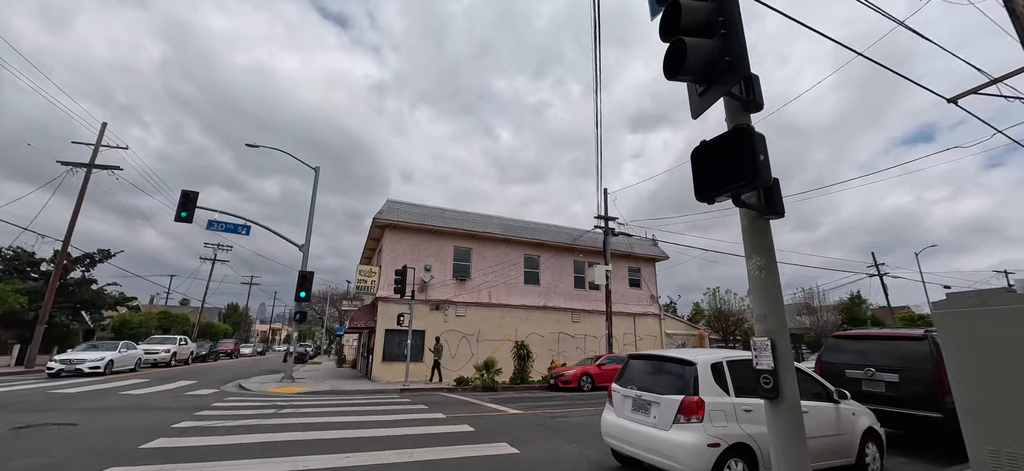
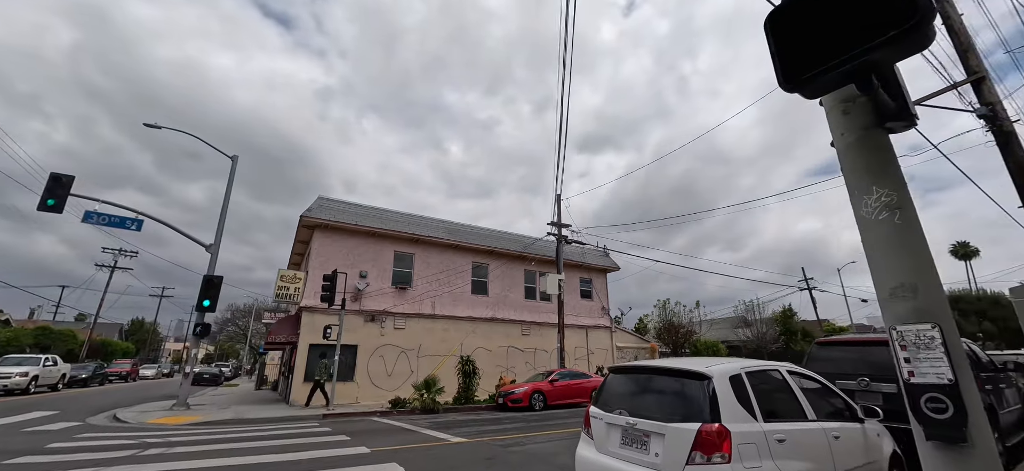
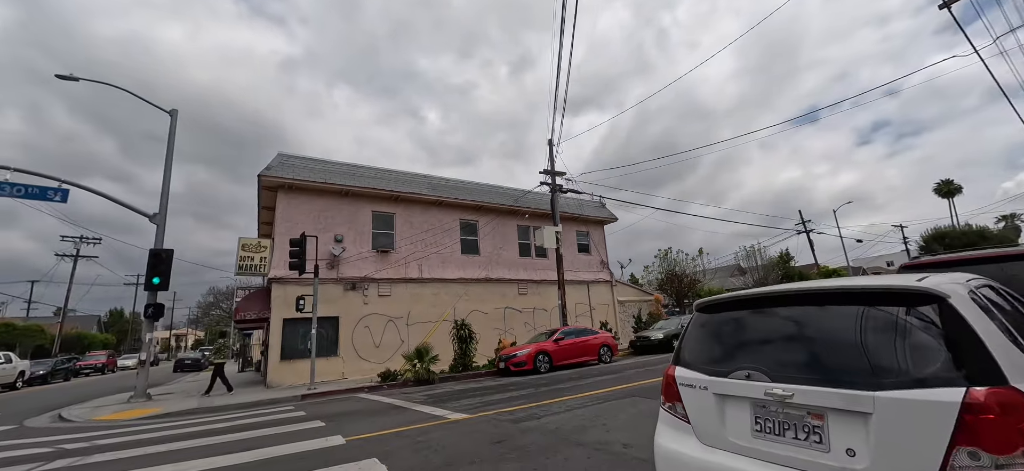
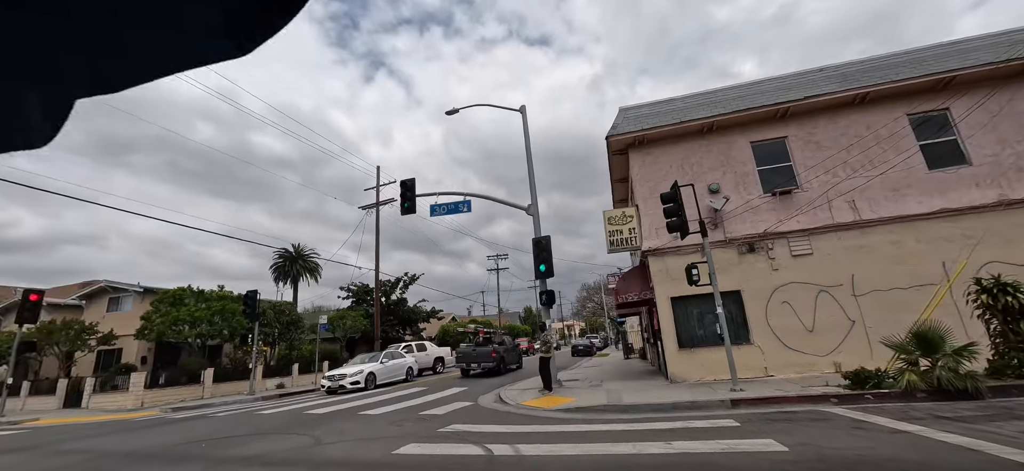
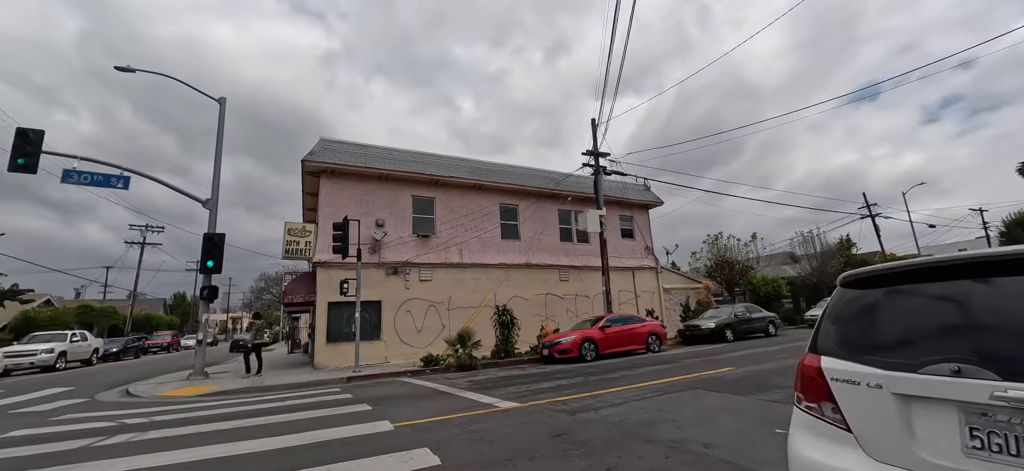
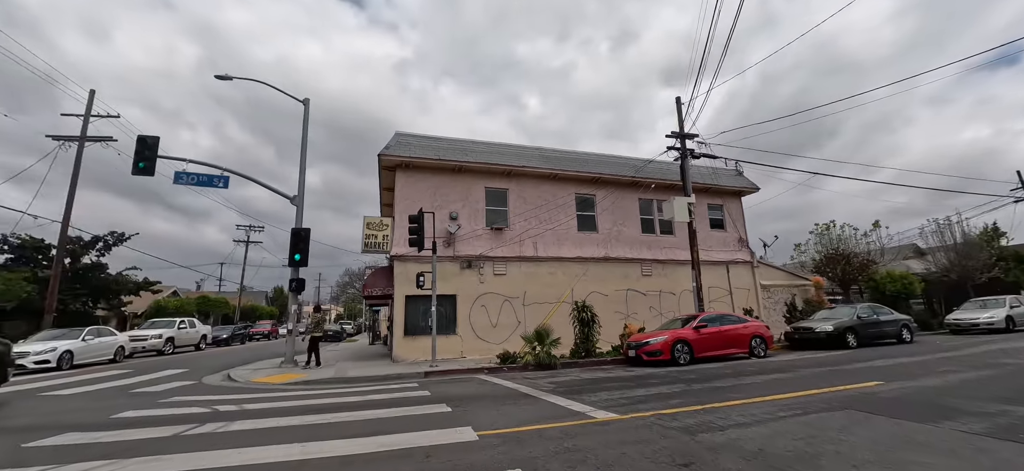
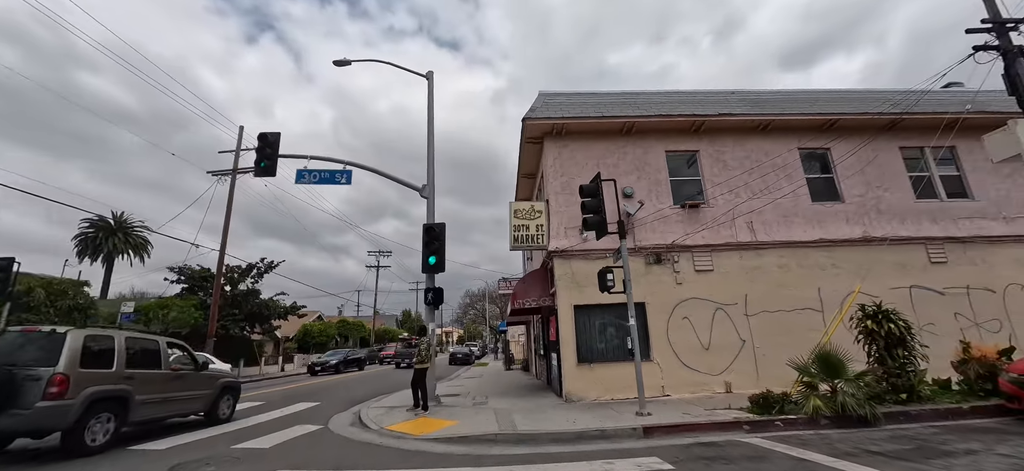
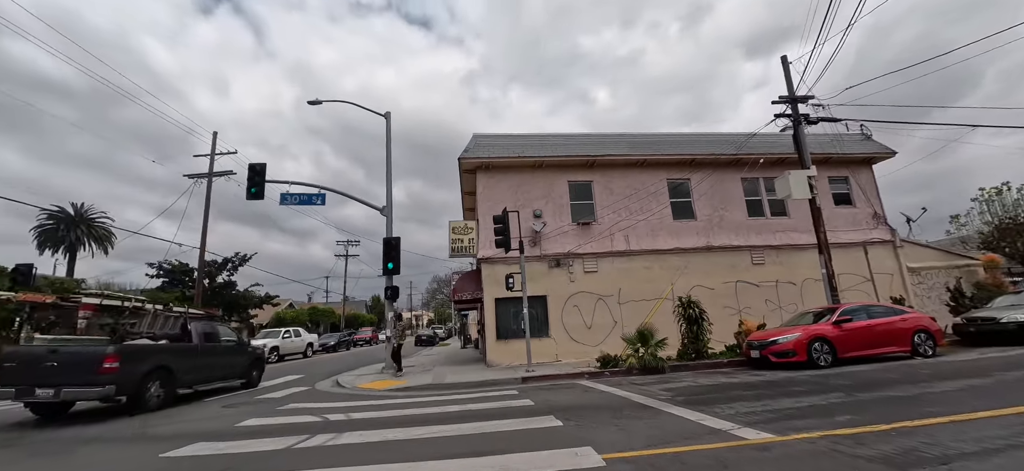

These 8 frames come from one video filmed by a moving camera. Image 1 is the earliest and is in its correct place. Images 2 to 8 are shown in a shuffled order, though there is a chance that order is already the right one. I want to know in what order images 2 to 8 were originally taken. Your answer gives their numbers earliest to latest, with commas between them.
2, 3, 5, 6, 8, 4, 7
